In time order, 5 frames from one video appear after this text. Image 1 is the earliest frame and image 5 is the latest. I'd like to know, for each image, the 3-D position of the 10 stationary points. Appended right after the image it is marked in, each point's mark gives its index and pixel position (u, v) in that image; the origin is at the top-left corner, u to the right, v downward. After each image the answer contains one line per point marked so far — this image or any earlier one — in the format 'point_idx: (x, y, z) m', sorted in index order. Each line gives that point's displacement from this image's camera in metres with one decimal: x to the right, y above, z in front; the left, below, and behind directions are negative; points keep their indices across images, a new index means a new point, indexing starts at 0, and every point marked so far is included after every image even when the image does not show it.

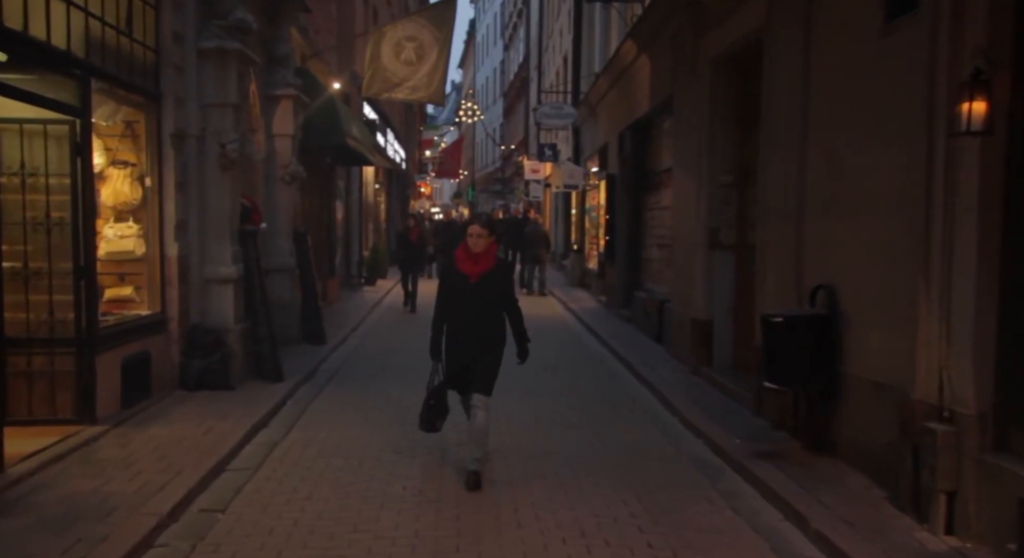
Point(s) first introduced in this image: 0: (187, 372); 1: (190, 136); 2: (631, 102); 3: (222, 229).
0: (-3.0, -0.8, +9.6) m
1: (-3.0, +1.3, +9.8) m
2: (+1.8, +2.7, +16.4) m
3: (-2.8, +0.5, +10.1) m
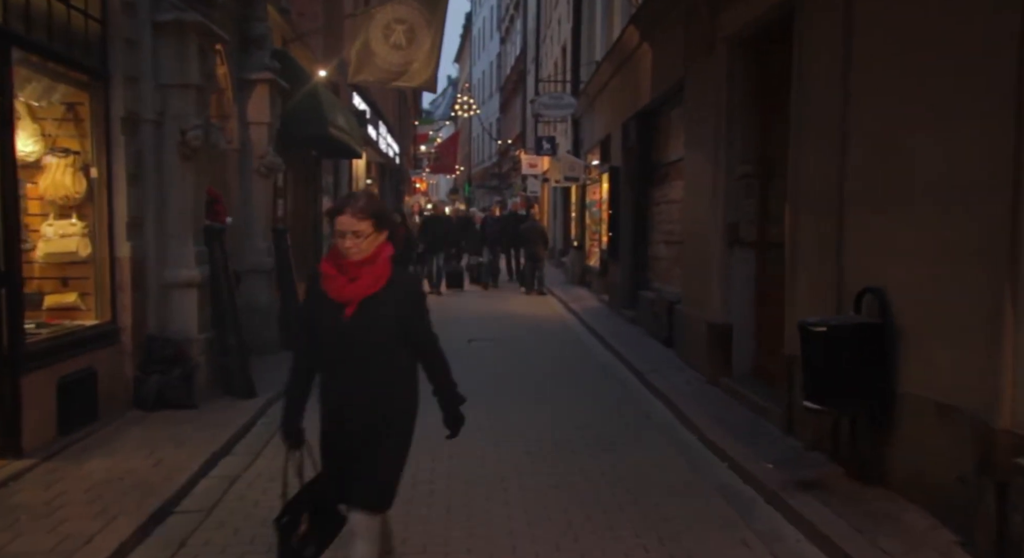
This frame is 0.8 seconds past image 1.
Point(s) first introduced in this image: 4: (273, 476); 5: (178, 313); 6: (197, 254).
0: (-3.0, -0.9, +8.5) m
1: (-3.0, +1.3, +8.7) m
2: (+1.8, +2.7, +15.4) m
3: (-2.8, +0.4, +9.0) m
4: (-1.5, -1.3, +6.9) m
5: (-2.8, -0.3, +9.0) m
6: (-2.7, +0.2, +9.1) m
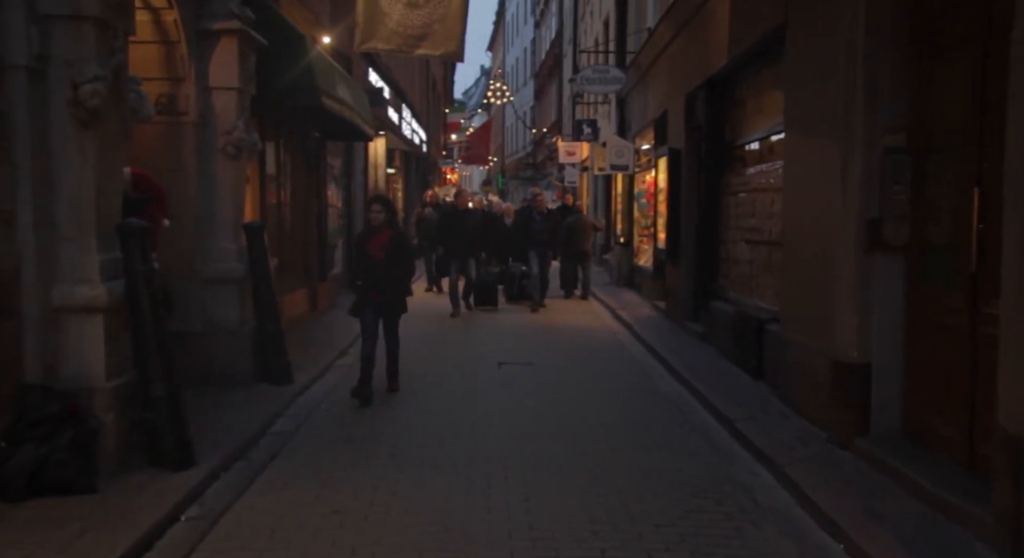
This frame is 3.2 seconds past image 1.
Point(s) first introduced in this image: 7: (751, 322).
0: (-2.7, -1.0, +5.8) m
1: (-2.8, +1.2, +6.0) m
2: (+2.2, +2.6, +12.5) m
3: (-2.5, +0.3, +6.3) m
4: (-1.3, -1.4, +4.2) m
5: (-2.6, -0.4, +6.3) m
6: (-2.4, +0.1, +6.4) m
7: (+2.2, -0.4, +9.6) m
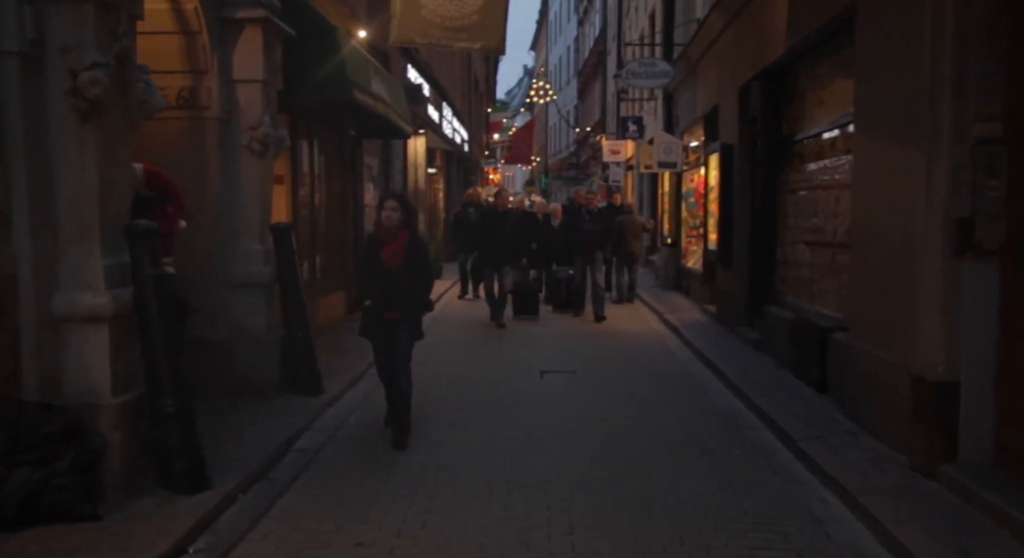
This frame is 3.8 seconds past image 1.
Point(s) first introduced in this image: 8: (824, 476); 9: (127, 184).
0: (-2.5, -1.0, +5.3) m
1: (-2.6, +1.1, +5.5) m
2: (+2.7, +2.6, +11.8) m
3: (-2.3, +0.3, +5.8) m
4: (-1.2, -1.4, +3.6) m
5: (-2.3, -0.5, +5.8) m
6: (-2.2, 0.0, +5.9) m
7: (+2.5, -0.4, +8.9) m
8: (+1.9, -1.2, +6.5) m
9: (-2.4, +0.6, +6.8) m
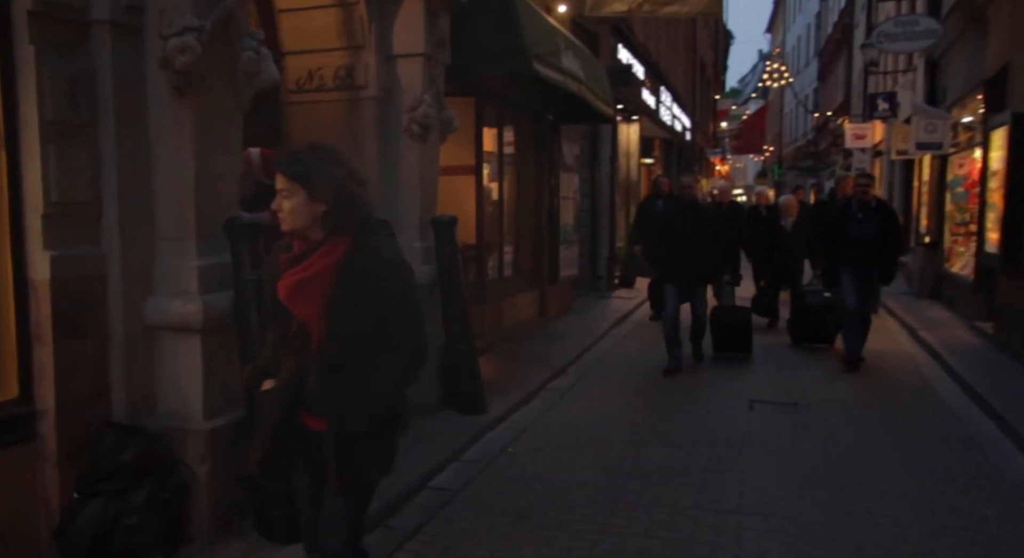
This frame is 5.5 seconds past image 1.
0: (-1.8, -1.1, +4.2) m
1: (-1.8, +1.1, +4.4) m
2: (+4.6, +2.5, +9.4) m
3: (-1.5, +0.2, +4.6) m
4: (-0.9, -1.5, +2.3) m
5: (-1.6, -0.5, +4.6) m
6: (-1.4, 0.0, +4.7) m
7: (+3.8, -0.5, +6.7) m
8: (+2.7, -1.3, +4.4) m
9: (-1.5, +0.6, +5.7) m
